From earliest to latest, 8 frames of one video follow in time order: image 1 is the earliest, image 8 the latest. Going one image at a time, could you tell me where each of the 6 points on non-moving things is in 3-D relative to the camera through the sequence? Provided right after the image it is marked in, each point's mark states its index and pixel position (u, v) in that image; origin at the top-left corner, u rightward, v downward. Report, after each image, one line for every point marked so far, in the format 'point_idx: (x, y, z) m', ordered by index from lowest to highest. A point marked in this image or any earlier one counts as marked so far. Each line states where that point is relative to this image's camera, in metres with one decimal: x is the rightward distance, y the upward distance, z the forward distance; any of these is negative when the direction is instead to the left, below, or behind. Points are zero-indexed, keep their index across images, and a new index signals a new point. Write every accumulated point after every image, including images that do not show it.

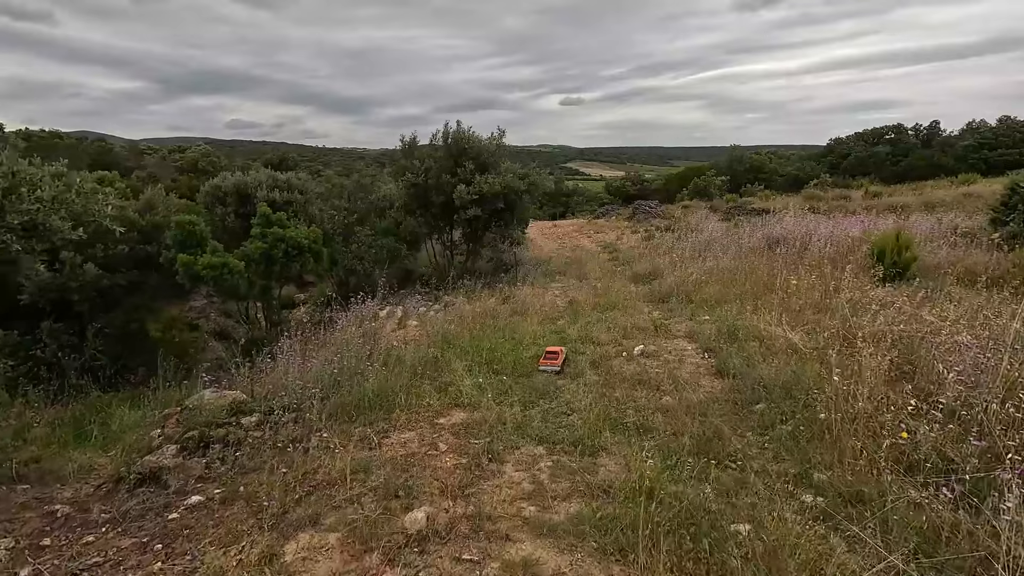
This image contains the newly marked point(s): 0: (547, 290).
0: (+0.6, -0.1, +10.2) m
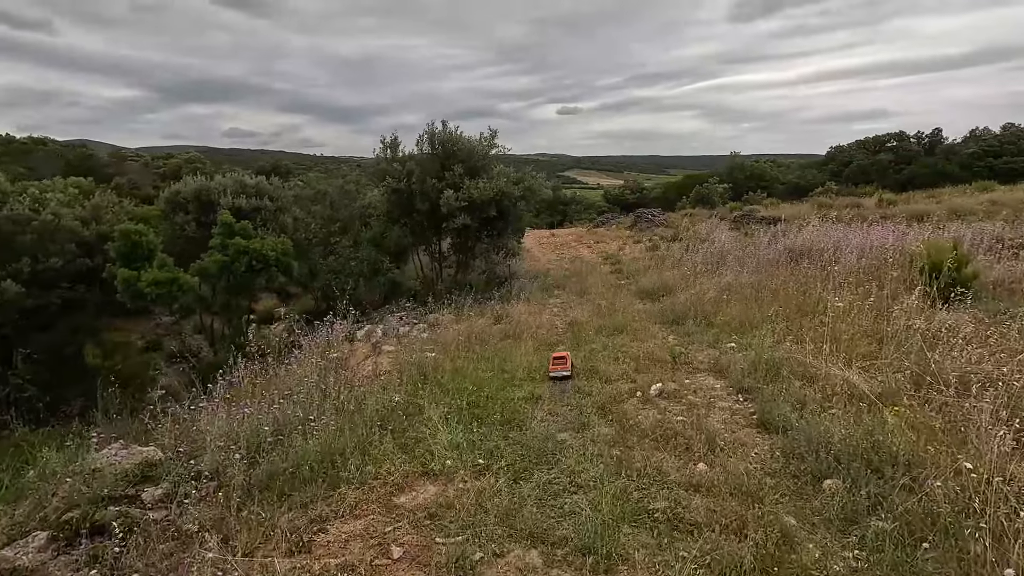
0: (+0.5, -0.4, +9.2) m
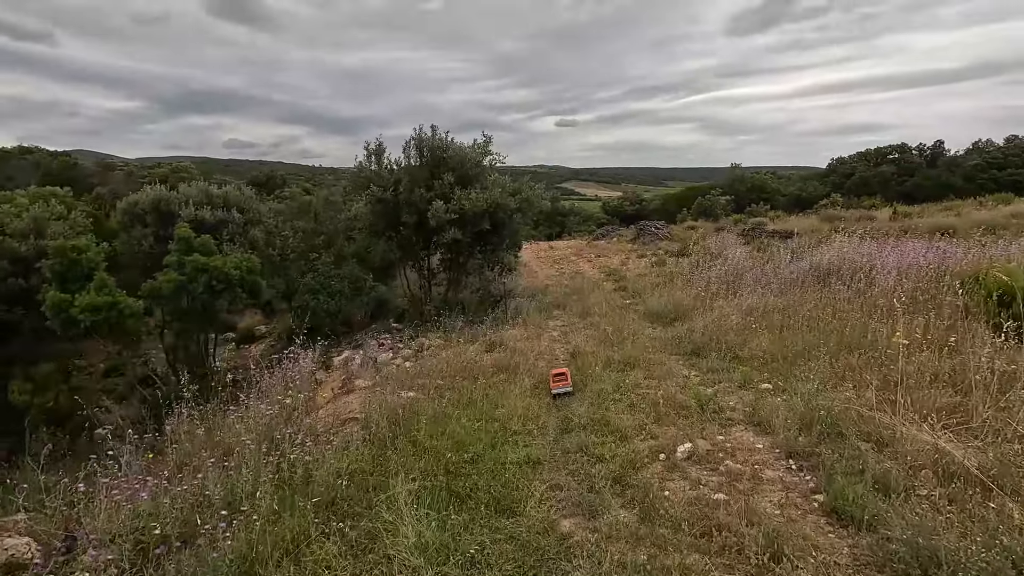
0: (+0.4, -0.7, +8.2) m
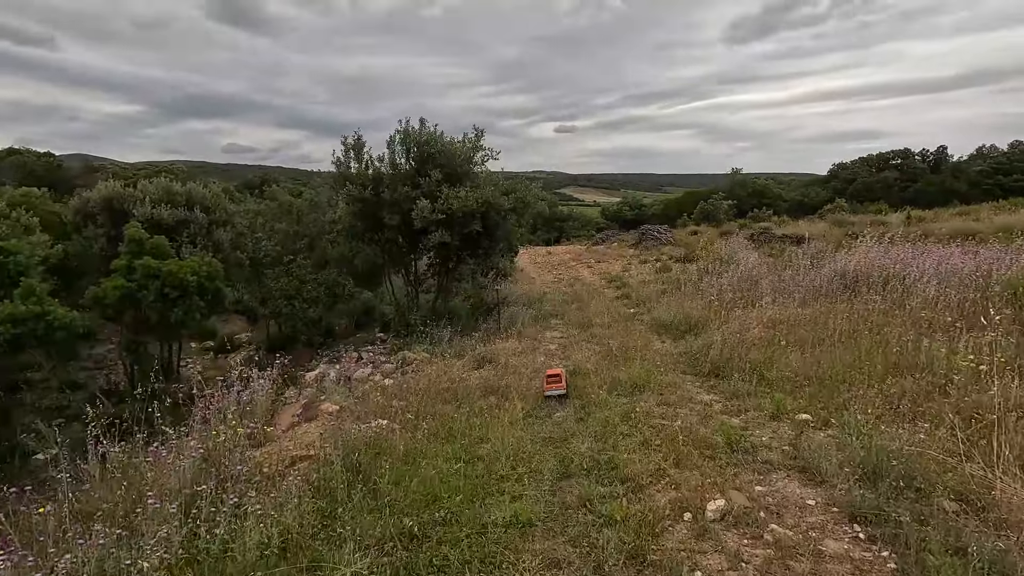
0: (+0.3, -0.8, +7.4) m
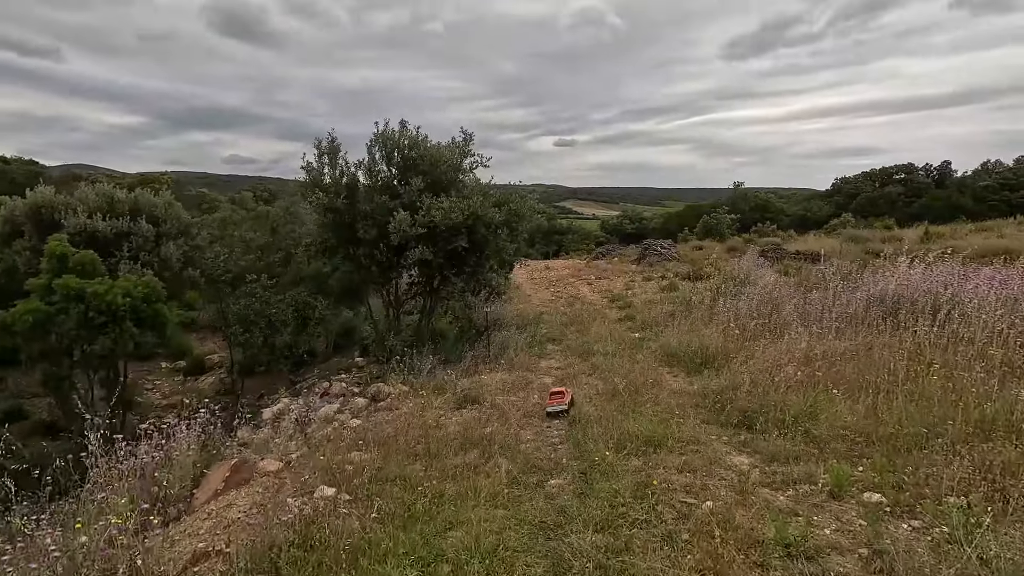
0: (+0.2, -1.1, +6.4) m
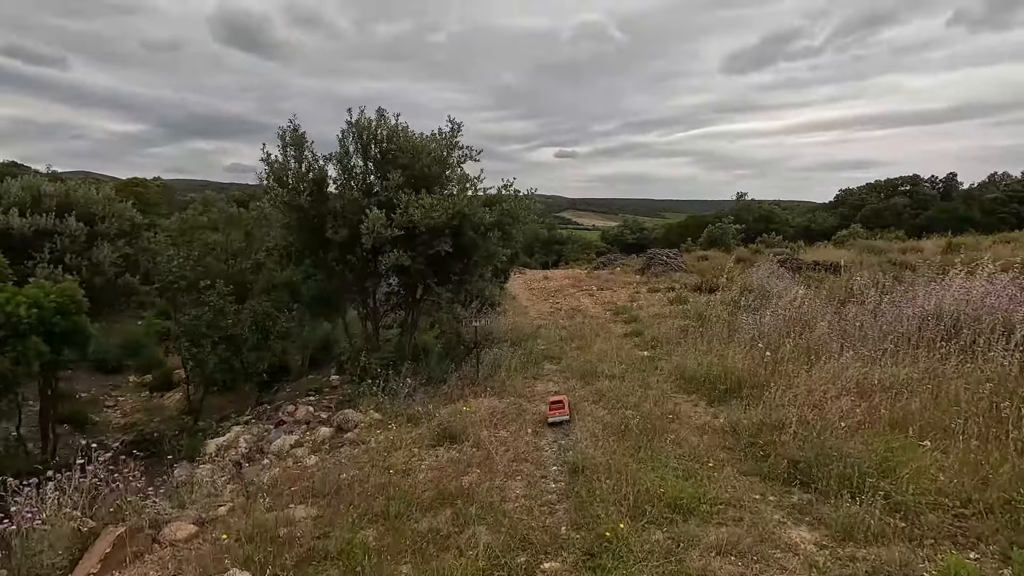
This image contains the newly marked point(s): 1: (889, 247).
0: (+0.1, -1.2, +5.4) m
1: (+11.7, +1.3, +16.8) m
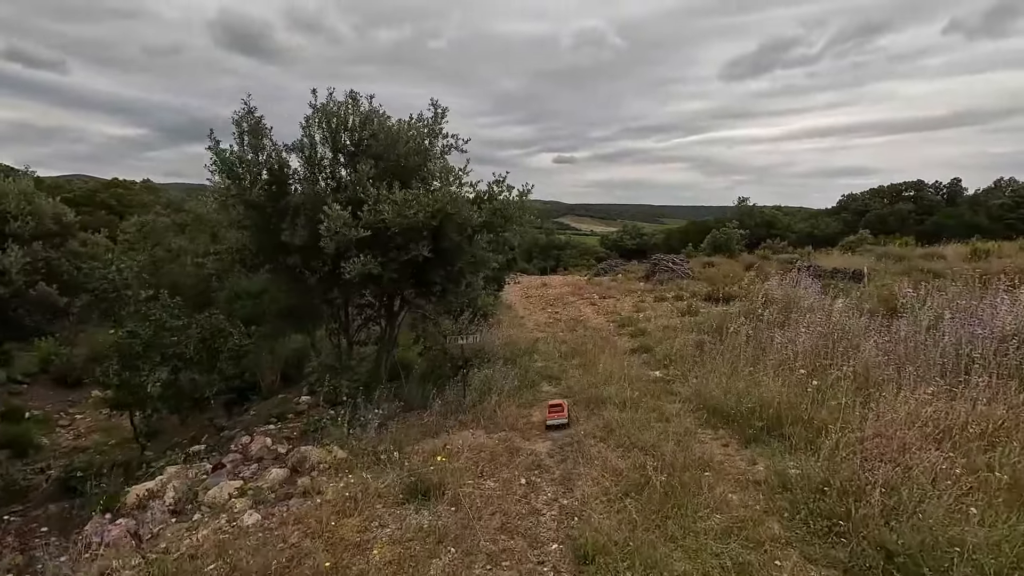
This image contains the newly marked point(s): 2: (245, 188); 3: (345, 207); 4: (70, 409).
0: (0.0, -1.4, +4.4) m
1: (+11.6, +1.1, +15.9) m
2: (-2.7, +1.0, +5.4) m
3: (-1.6, +0.8, +5.2) m
4: (-8.9, -2.4, +10.8) m
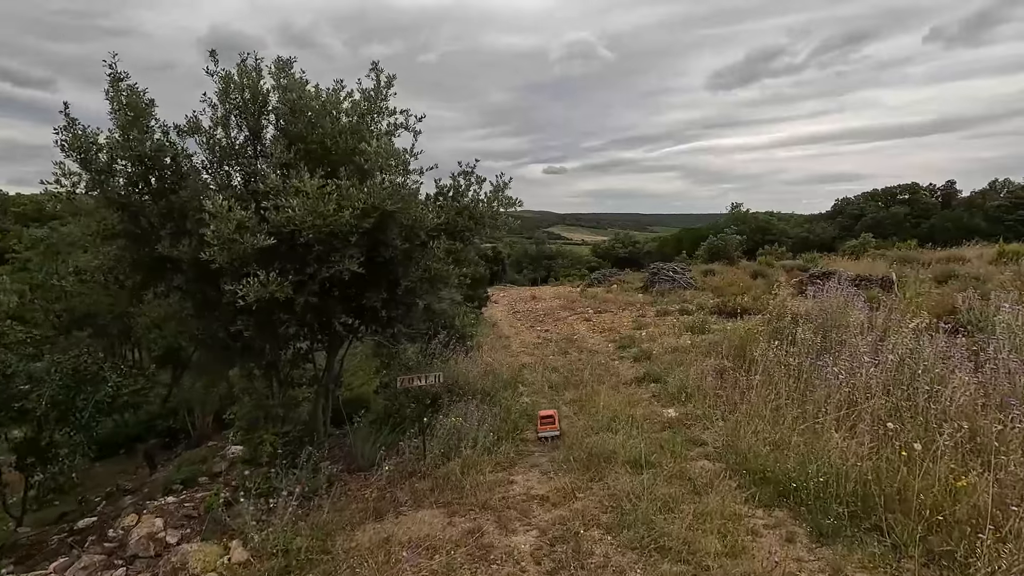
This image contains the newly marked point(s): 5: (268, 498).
0: (-0.2, -1.5, +2.9) m
1: (+11.2, +0.9, +14.7) m
2: (-2.9, +0.8, +4.0) m
3: (-1.8, +0.6, +3.8) m
4: (-9.1, -2.9, +9.2) m
5: (-1.9, -1.6, +4.1) m
